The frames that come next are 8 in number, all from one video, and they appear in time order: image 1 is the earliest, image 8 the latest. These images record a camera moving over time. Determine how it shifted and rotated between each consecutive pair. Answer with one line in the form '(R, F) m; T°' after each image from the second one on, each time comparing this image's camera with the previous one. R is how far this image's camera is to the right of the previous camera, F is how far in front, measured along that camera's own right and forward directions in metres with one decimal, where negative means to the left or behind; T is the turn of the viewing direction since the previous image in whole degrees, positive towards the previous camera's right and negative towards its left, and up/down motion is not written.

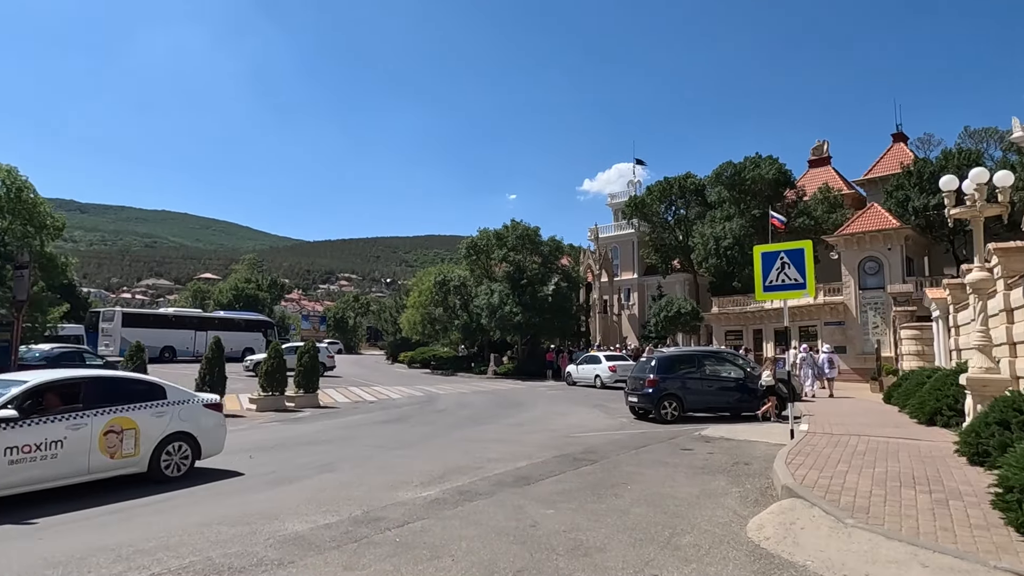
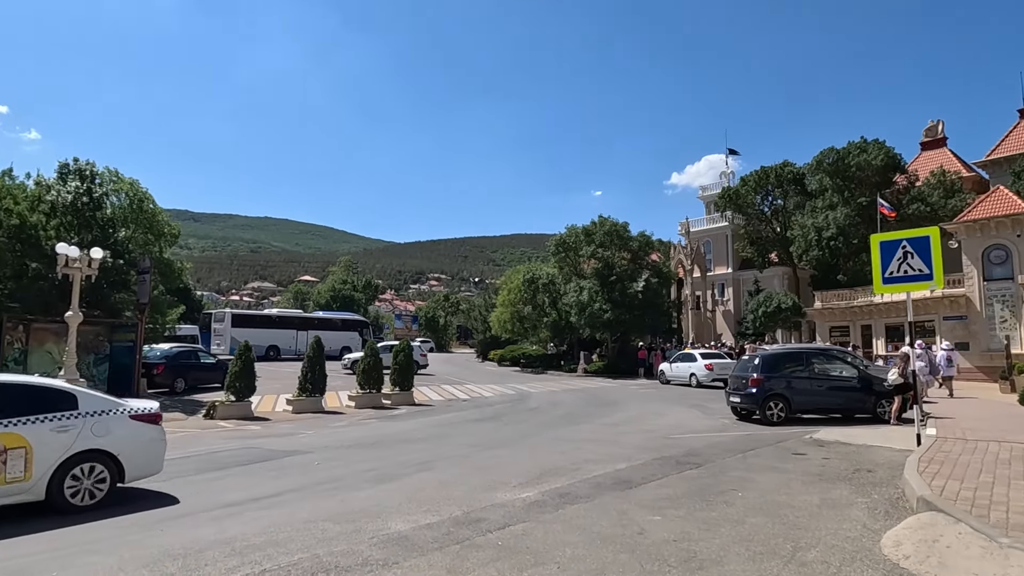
(-0.1, +0.2) m; -7°
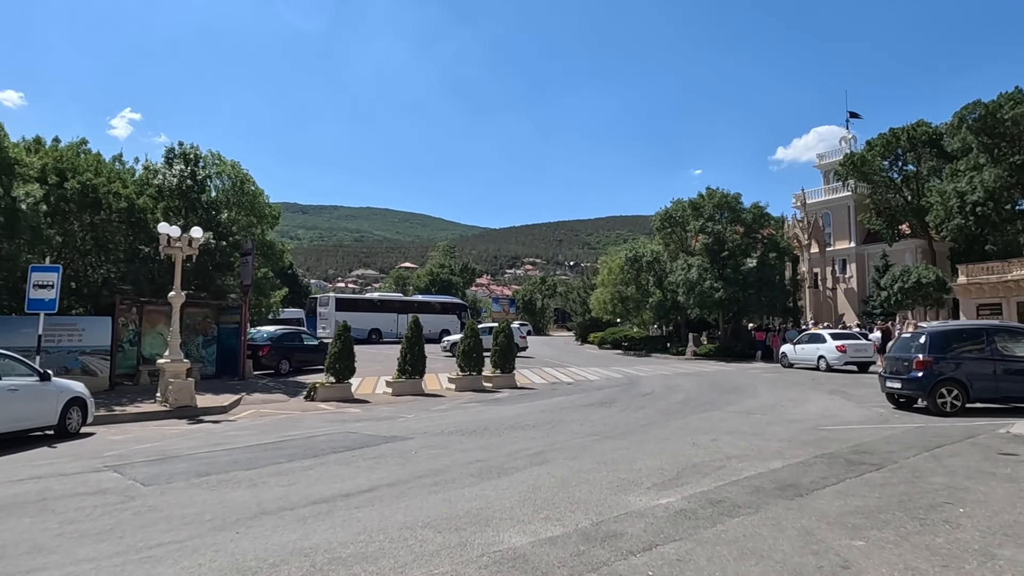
(-0.4, +1.5) m; -8°
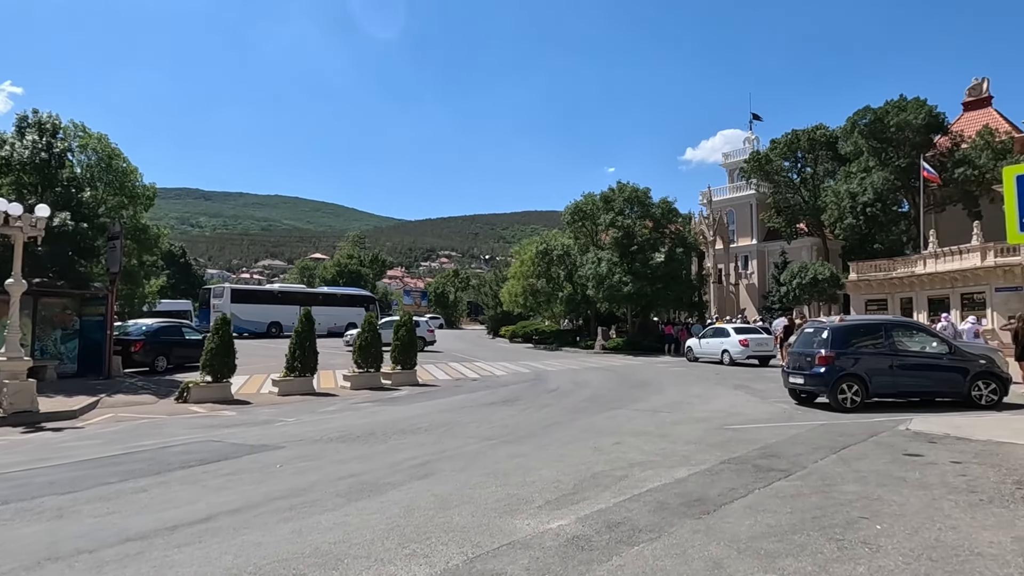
(+0.4, +1.0) m; +7°
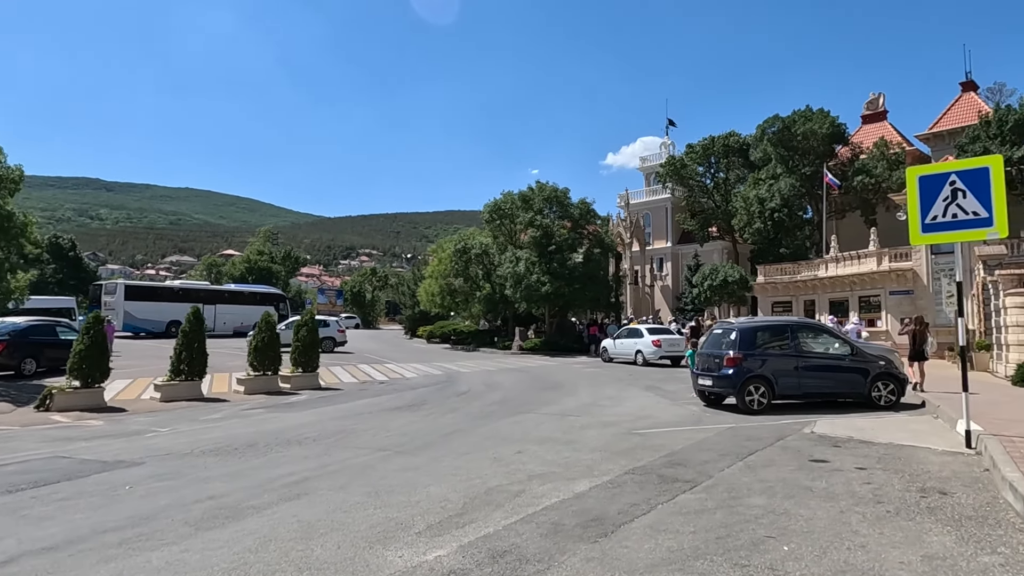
(+0.4, +0.7) m; +7°
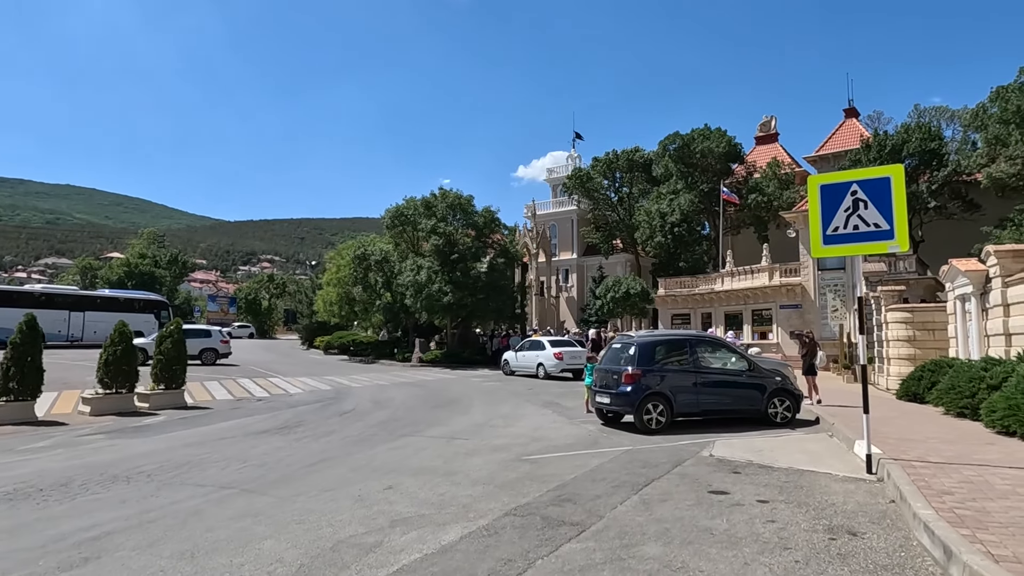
(+0.4, +1.0) m; +8°
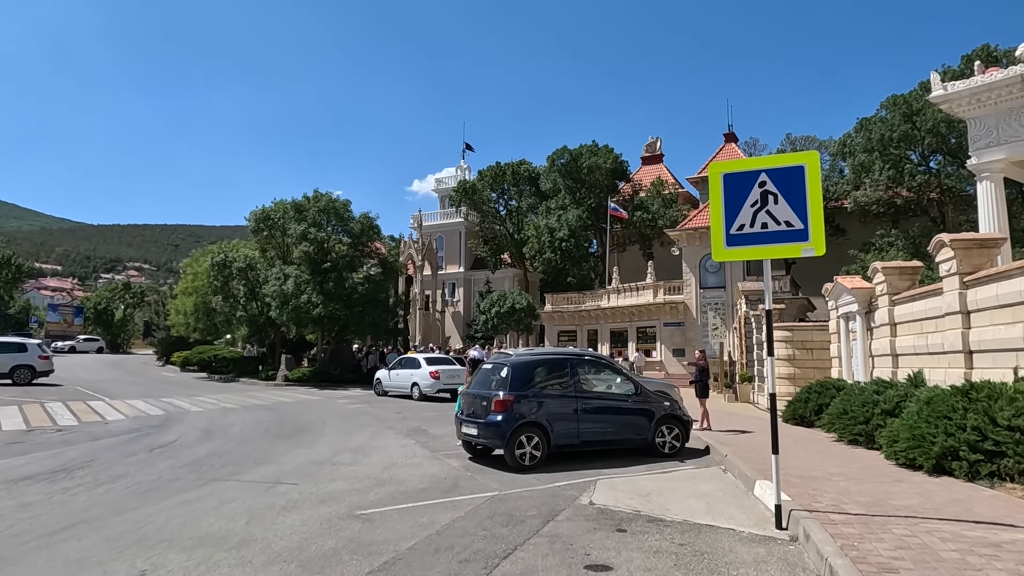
(+0.6, +1.9) m; +9°
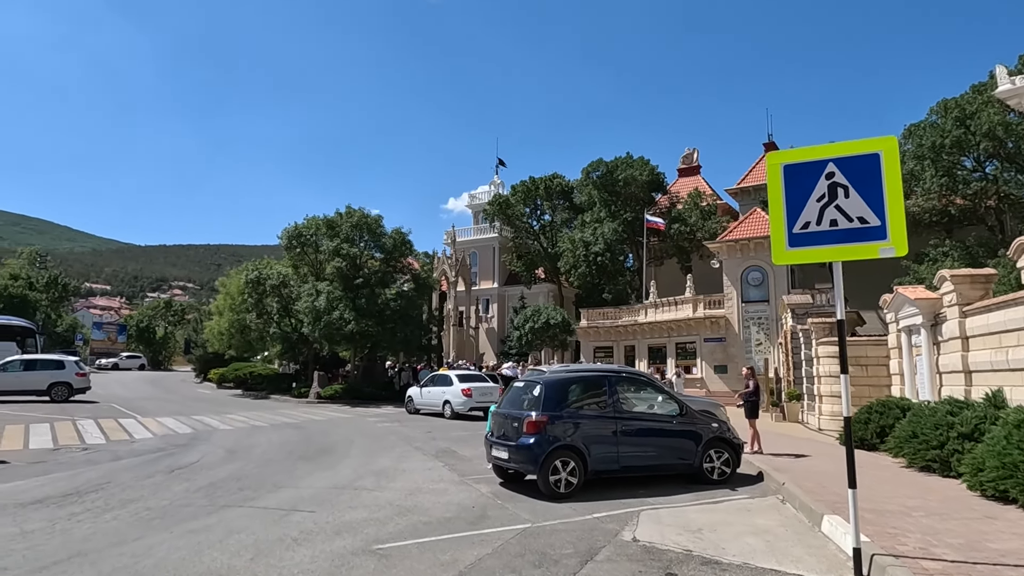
(0.0, +0.7) m; -3°
